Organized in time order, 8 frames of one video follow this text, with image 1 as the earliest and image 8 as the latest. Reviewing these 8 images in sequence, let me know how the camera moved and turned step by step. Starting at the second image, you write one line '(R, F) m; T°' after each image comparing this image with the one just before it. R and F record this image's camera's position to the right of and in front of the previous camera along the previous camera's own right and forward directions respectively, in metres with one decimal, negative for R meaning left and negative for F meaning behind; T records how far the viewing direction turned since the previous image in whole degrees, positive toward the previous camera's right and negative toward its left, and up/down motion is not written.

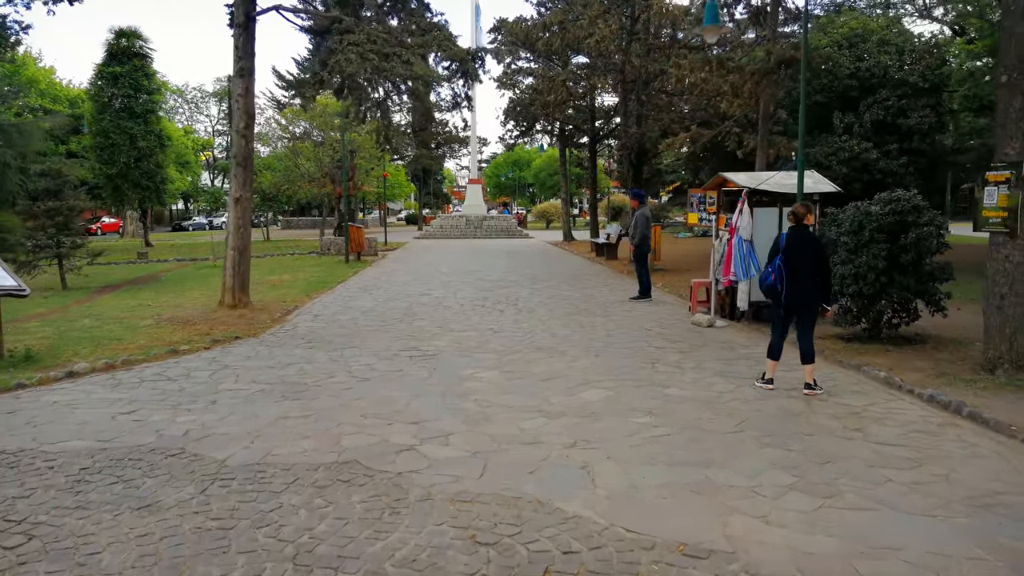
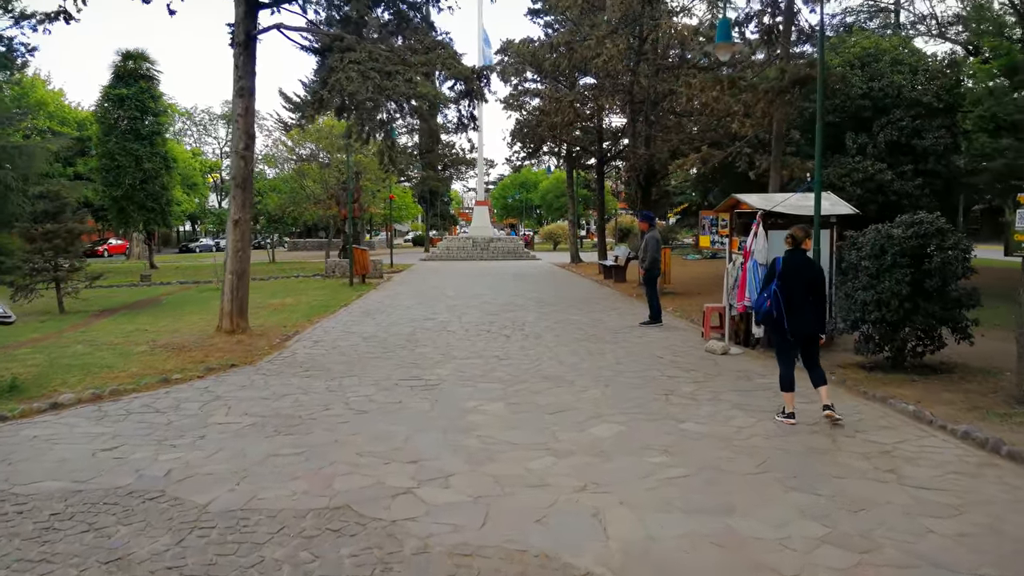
(0.0, +0.4) m; 0°
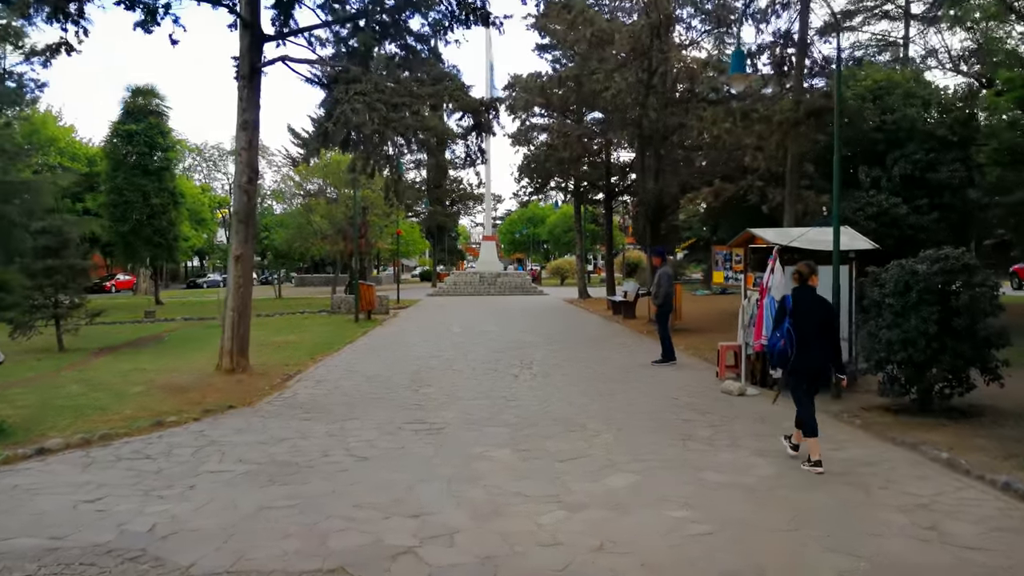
(0.0, +0.4) m; -1°
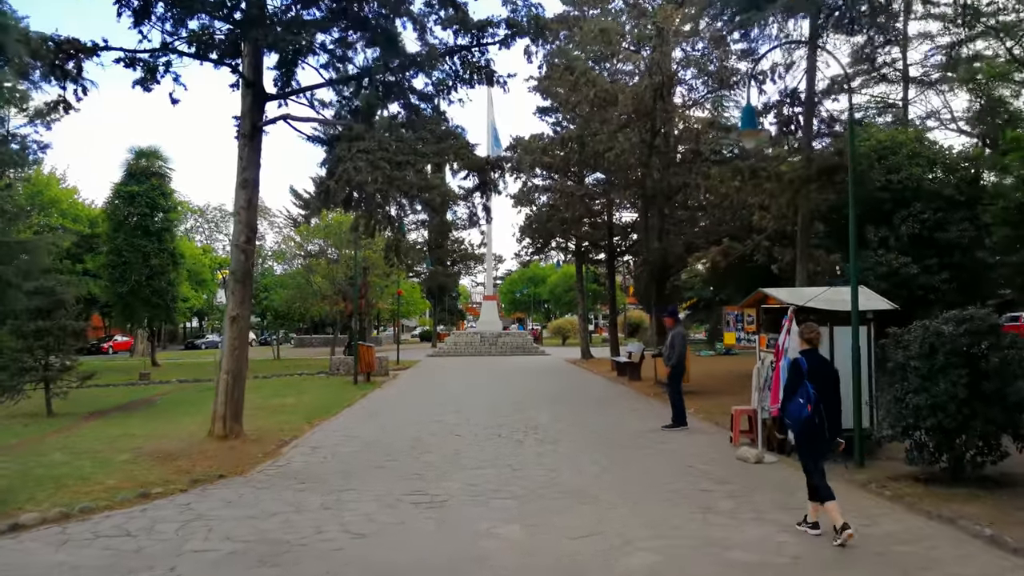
(-0.1, +0.4) m; 0°
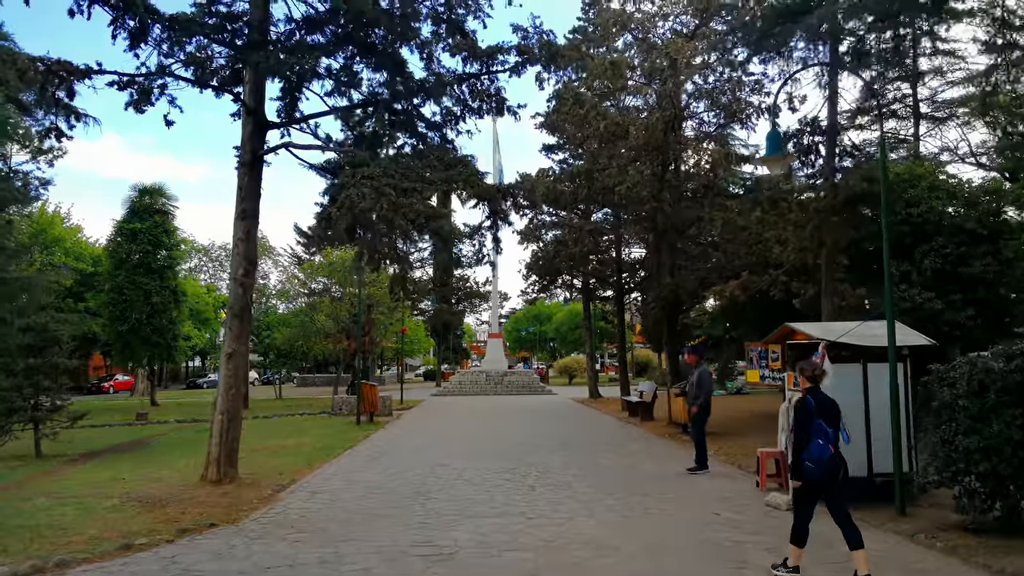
(-0.1, +0.6) m; 0°
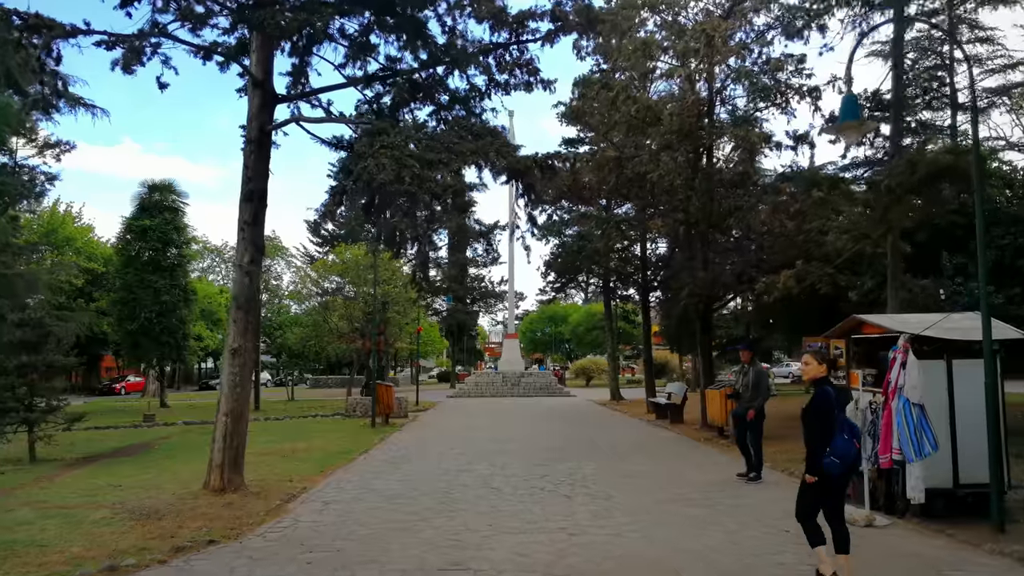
(-0.3, +1.1) m; -1°
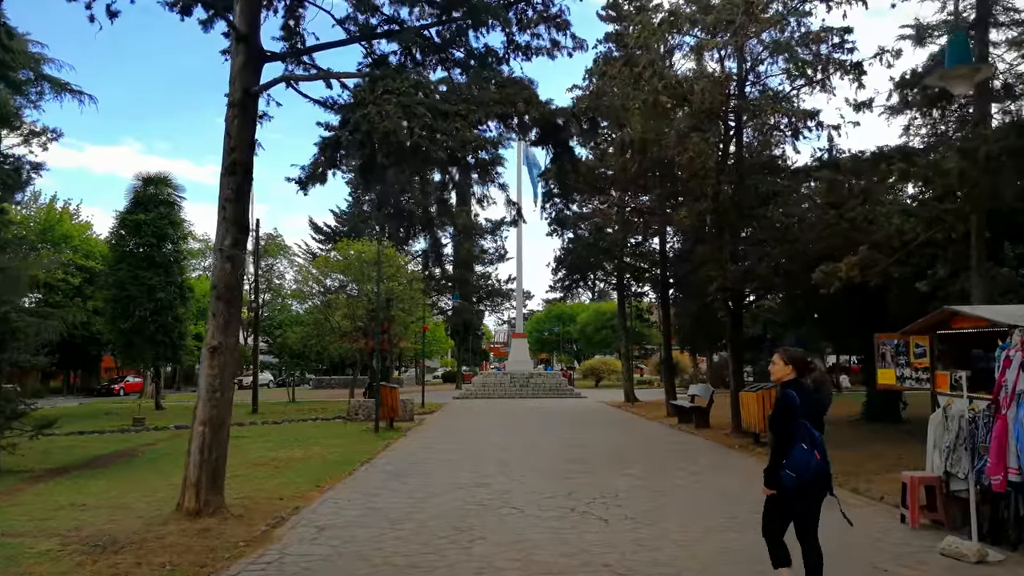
(-0.2, +1.5) m; 0°
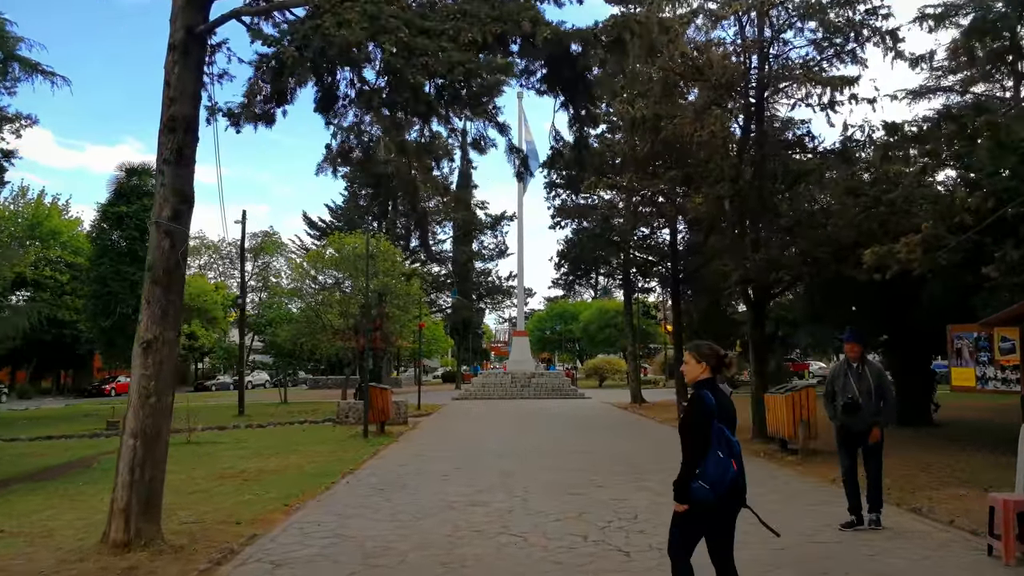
(0.0, +1.6) m; 0°
